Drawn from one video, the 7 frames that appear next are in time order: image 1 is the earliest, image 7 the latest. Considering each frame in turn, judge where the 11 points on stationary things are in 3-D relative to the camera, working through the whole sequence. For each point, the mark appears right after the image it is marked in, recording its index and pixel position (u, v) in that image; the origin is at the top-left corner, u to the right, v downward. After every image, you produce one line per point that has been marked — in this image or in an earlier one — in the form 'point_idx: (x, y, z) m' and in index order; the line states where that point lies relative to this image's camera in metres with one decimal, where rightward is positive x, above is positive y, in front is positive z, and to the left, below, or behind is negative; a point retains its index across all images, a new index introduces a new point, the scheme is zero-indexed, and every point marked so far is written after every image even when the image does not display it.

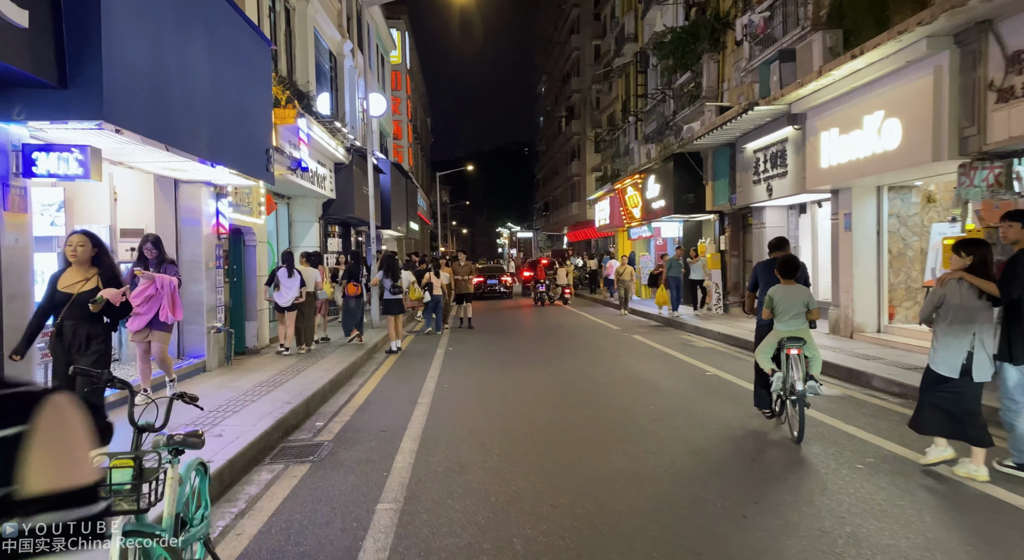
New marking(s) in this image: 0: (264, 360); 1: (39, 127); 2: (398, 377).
0: (-4.2, -1.4, +11.6) m
1: (-4.1, +1.3, +5.9) m
2: (-1.8, -1.5, +10.9) m
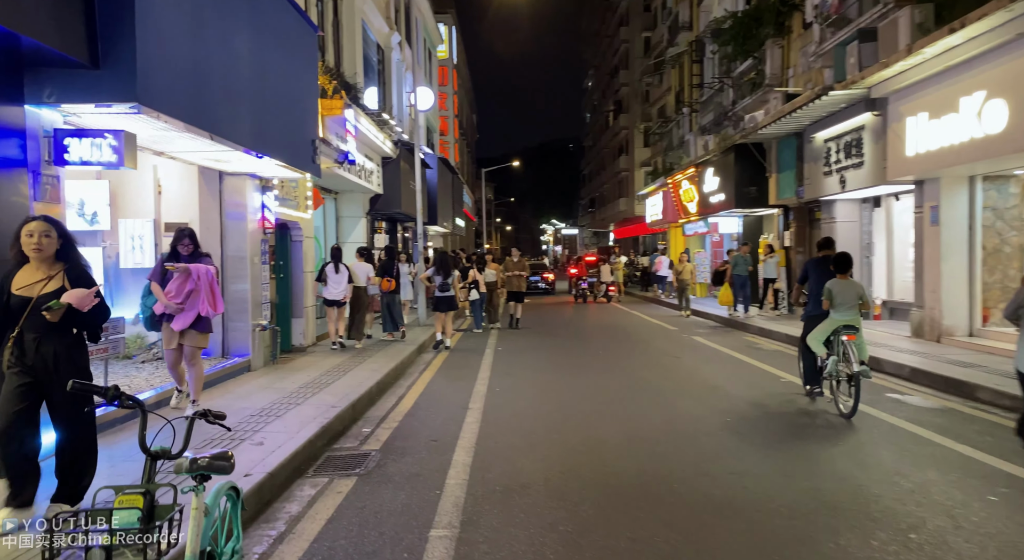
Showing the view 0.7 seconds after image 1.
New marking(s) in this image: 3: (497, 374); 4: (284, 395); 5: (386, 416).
0: (-3.3, -1.3, +11.2) m
1: (-3.6, +1.4, +5.5) m
2: (-1.0, -1.5, +10.3) m
3: (-0.2, -1.4, +10.4) m
4: (-2.7, -1.4, +8.1) m
5: (-1.5, -1.6, +7.8) m
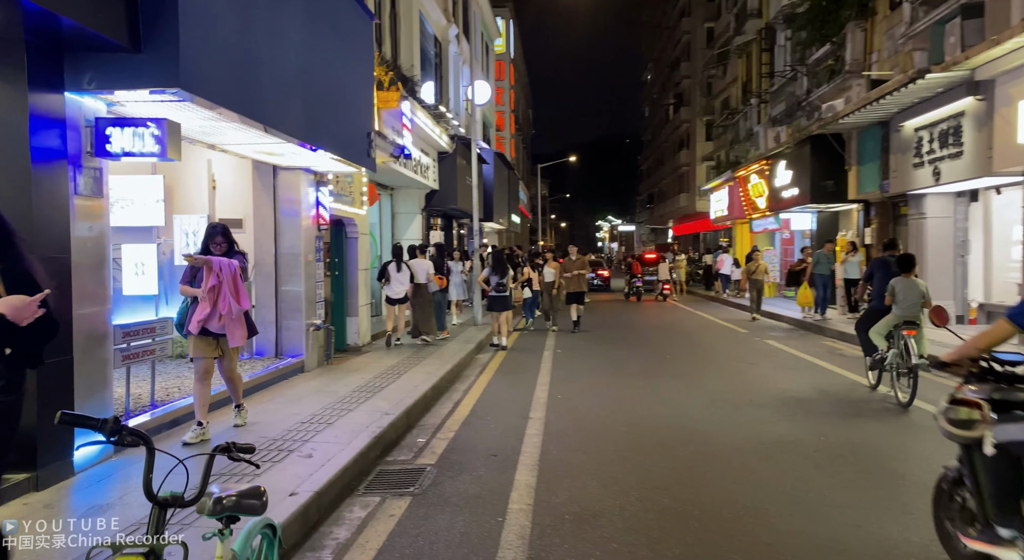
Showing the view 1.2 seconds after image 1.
0: (-2.4, -1.3, +10.9) m
1: (-3.0, +1.4, +5.2) m
2: (-0.1, -1.5, +9.8) m
3: (+0.7, -1.4, +9.8) m
4: (-2.0, -1.4, +7.7) m
5: (-0.8, -1.6, +7.3) m
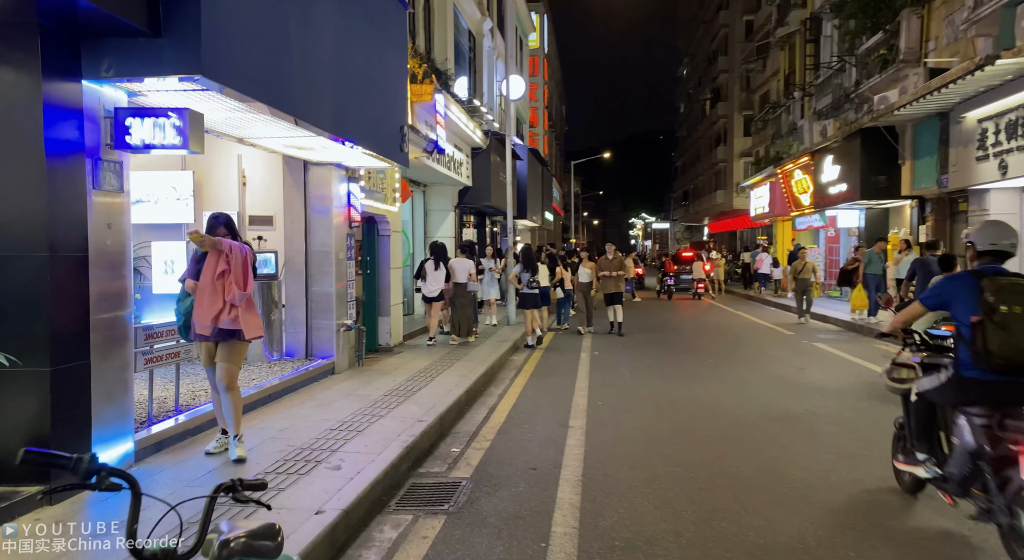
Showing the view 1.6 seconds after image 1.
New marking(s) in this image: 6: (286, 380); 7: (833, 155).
0: (-1.8, -1.2, +10.6) m
1: (-2.7, +1.4, +4.9) m
2: (+0.4, -1.5, +9.4) m
3: (+1.2, -1.4, +9.4) m
4: (-1.6, -1.4, +7.4) m
5: (-0.4, -1.6, +7.0) m
6: (-2.6, -1.2, +7.9) m
7: (+8.7, +3.4, +18.3) m
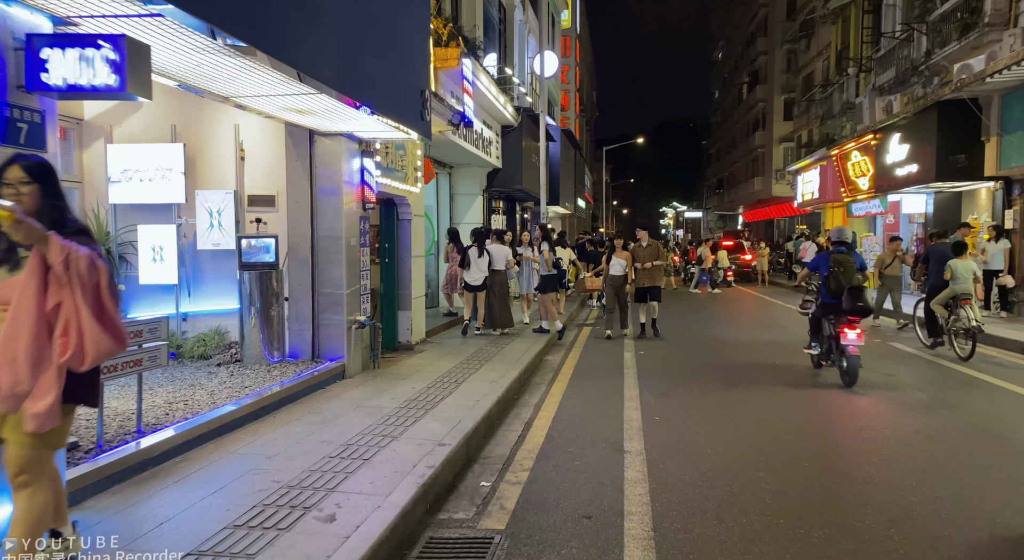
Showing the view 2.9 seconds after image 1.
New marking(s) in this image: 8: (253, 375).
0: (-1.3, -1.1, +9.3) m
1: (-2.4, +1.4, +3.6) m
2: (+0.9, -1.3, +8.0) m
3: (+1.6, -1.3, +8.0) m
4: (-1.2, -1.3, +6.1) m
5: (0.0, -1.5, +5.7) m
6: (-2.3, -1.1, +6.7) m
7: (+9.5, +3.6, +16.6) m
8: (-2.8, -1.0, +7.2) m
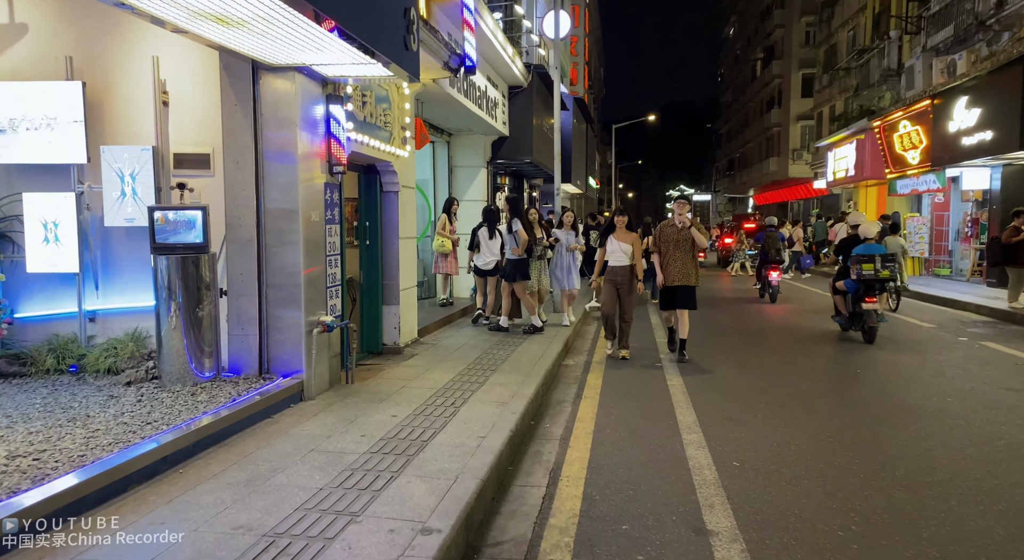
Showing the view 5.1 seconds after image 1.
0: (-1.2, -1.0, +7.3) m
1: (-2.3, +1.5, +1.6) m
2: (+1.0, -1.2, +6.0) m
3: (+1.8, -1.2, +6.0) m
4: (-1.1, -1.2, +4.1) m
5: (+0.1, -1.4, +3.6) m
6: (-2.1, -1.0, +4.7) m
7: (+9.7, +3.9, +14.4) m
8: (-2.6, -0.9, +5.2) m
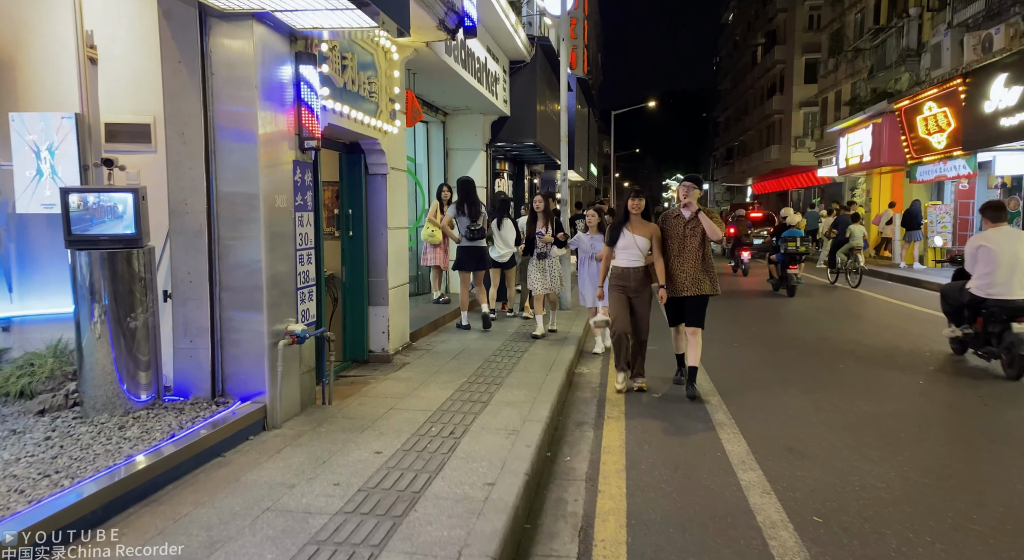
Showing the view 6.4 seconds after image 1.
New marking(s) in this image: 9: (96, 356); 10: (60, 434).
0: (-1.1, -0.9, +6.2) m
1: (-2.2, +1.4, +0.4) m
2: (+1.1, -1.2, +4.9) m
3: (+1.9, -1.2, +4.9) m
4: (-1.0, -1.2, +3.0) m
5: (+0.2, -1.5, +2.5) m
6: (-2.0, -1.0, +3.6) m
7: (+9.7, +4.0, +13.3) m
8: (-2.5, -0.9, +4.1) m
9: (-2.7, -0.5, +4.4) m
10: (-2.7, -0.9, +4.1) m
